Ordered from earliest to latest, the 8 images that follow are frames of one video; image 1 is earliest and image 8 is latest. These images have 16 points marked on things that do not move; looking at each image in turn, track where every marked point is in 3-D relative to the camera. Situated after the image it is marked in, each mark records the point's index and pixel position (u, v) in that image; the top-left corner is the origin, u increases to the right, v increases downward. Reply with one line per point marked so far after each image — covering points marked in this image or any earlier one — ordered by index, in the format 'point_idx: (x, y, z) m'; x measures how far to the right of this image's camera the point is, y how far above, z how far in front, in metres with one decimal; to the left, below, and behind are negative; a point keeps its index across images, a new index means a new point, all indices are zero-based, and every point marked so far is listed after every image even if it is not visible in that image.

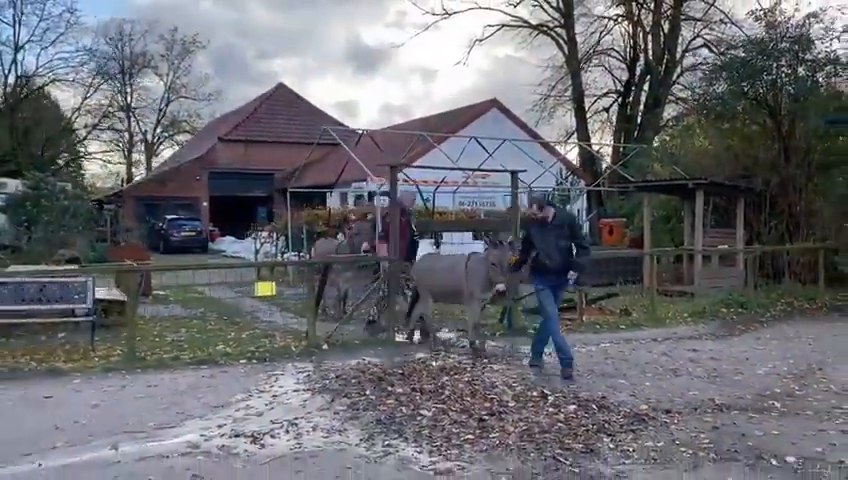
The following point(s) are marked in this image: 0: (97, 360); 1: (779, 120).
0: (-4.0, -1.5, +8.8) m
1: (+8.1, +2.7, +16.4) m
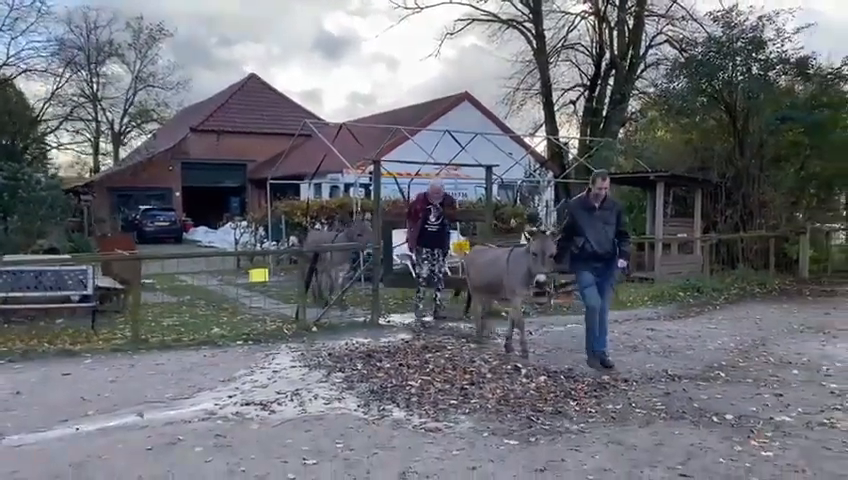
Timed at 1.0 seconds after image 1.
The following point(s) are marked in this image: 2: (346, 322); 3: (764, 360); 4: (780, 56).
0: (-4.2, -1.3, +9.4) m
1: (+7.5, +3.0, +17.4) m
2: (-1.2, -1.3, +11.4) m
3: (+4.1, -1.4, +8.6) m
4: (+8.6, +4.4, +17.3) m
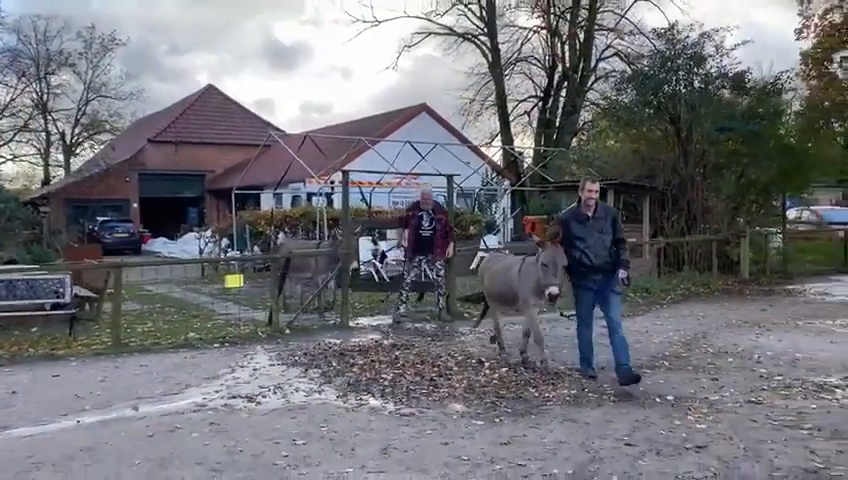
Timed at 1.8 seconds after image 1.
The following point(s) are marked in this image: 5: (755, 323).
0: (-4.6, -1.5, +9.8) m
1: (+6.6, +2.9, +18.5) m
2: (-1.8, -1.4, +12.0) m
3: (+3.7, -1.4, +9.5) m
4: (+7.6, +4.3, +18.5) m
5: (+5.4, -1.3, +11.9) m
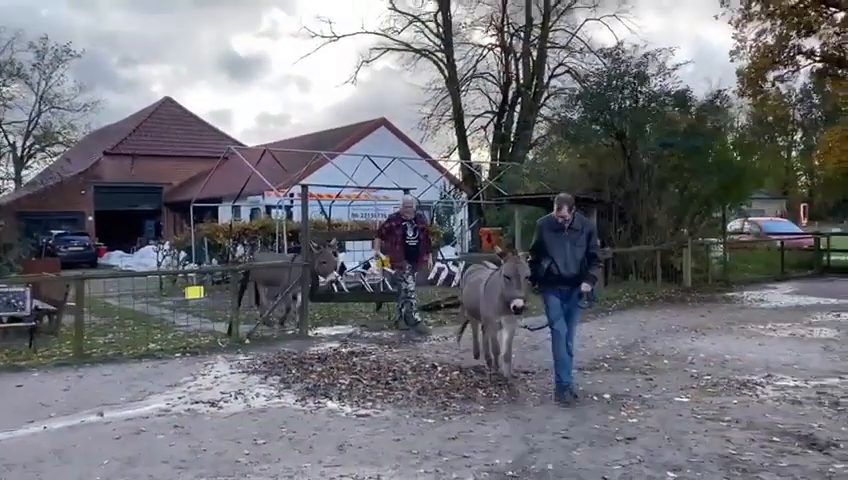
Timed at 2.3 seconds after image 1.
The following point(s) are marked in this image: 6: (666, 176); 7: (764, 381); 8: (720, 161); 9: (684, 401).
0: (-5.2, -1.6, +10.0) m
1: (+5.4, +2.6, +19.4) m
2: (-2.5, -1.6, +12.3) m
3: (+3.1, -1.6, +10.1) m
4: (+6.4, +4.0, +19.5) m
5: (+4.7, -1.5, +12.6) m
6: (+6.6, +1.7, +19.6) m
7: (+3.9, -1.6, +8.3) m
8: (+7.9, +2.1, +19.4) m
9: (+2.7, -1.7, +7.4) m
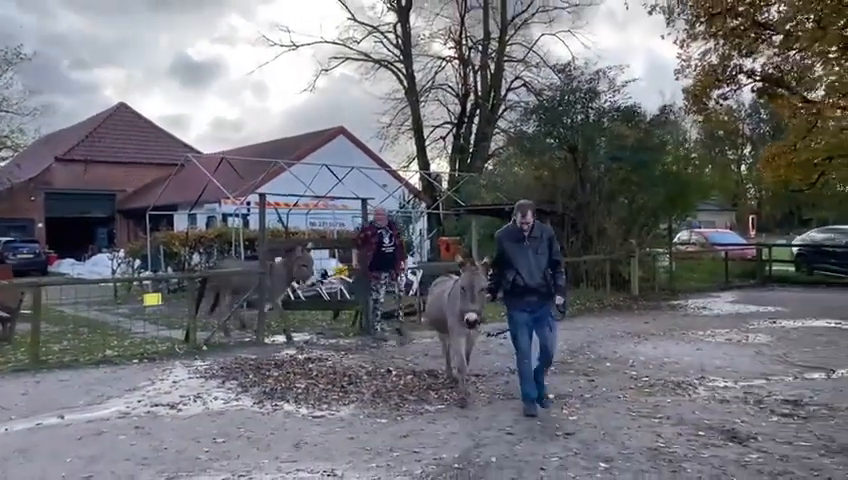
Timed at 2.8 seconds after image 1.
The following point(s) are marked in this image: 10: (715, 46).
0: (-5.8, -1.7, +10.0) m
1: (+4.2, +2.4, +20.1) m
2: (-3.3, -1.8, +12.5) m
3: (+2.4, -1.7, +10.6) m
4: (+5.3, +3.8, +20.2) m
5: (+3.9, -1.7, +13.2) m
6: (+5.4, +1.5, +20.3) m
7: (+3.4, -1.7, +8.9) m
8: (+6.8, +1.8, +20.2) m
9: (+2.2, -1.8, +7.9) m
10: (+7.8, +5.2, +19.3) m
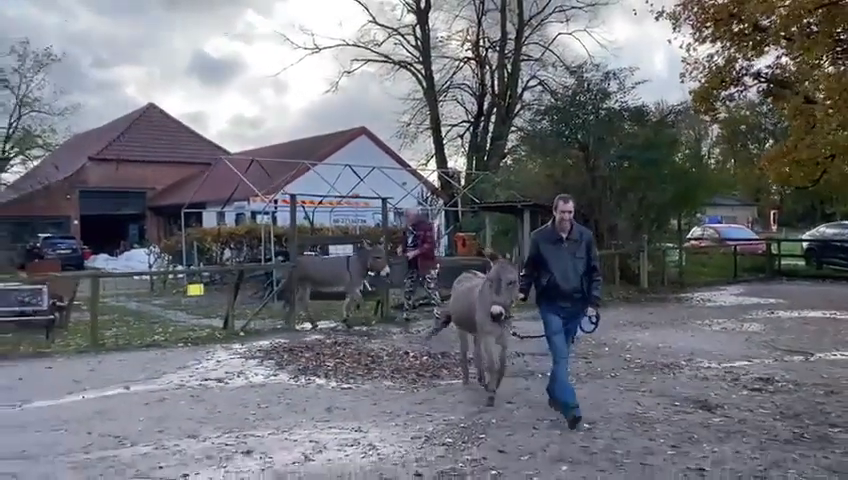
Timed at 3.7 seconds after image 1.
0: (-5.6, -1.7, +11.3) m
1: (+4.8, +2.5, +21.0) m
2: (-3.0, -1.7, +13.7) m
3: (+2.7, -1.7, +11.7) m
4: (+5.8, +3.9, +21.1) m
5: (+4.2, -1.6, +14.2) m
6: (+5.9, +1.6, +21.2) m
7: (+3.6, -1.7, +9.9) m
8: (+7.3, +2.0, +21.1) m
9: (+2.3, -1.7, +9.0) m
10: (+8.3, +5.3, +20.1) m
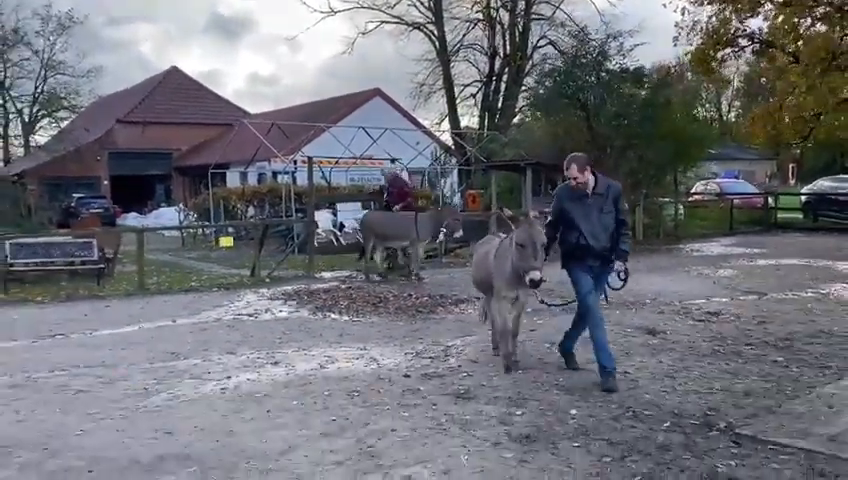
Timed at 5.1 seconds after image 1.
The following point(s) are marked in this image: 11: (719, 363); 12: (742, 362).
0: (-5.6, -0.9, +13.0) m
1: (+5.0, +3.9, +22.2) m
2: (-2.9, -0.8, +15.4) m
3: (+2.7, -0.8, +13.2) m
4: (+6.1, +5.3, +22.2) m
5: (+4.3, -0.6, +15.7) m
6: (+6.2, +3.0, +22.5) m
7: (+3.6, -1.0, +11.4) m
8: (+7.6, +3.4, +22.3) m
9: (+2.3, -1.1, +10.5) m
10: (+8.5, +6.7, +21.1) m
11: (+3.0, -1.2, +7.2) m
12: (+3.2, -1.2, +7.3) m
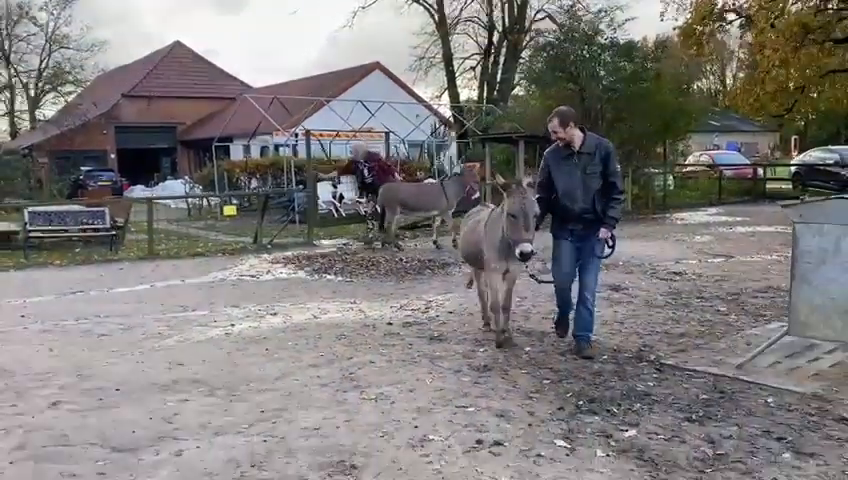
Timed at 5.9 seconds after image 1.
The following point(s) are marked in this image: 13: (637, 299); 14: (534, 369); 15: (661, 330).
0: (-5.7, -0.3, +14.0) m
1: (+4.9, +4.8, +22.9) m
2: (-3.0, -0.1, +16.3) m
3: (+2.5, -0.2, +14.1) m
4: (+5.9, +6.3, +22.9) m
5: (+4.2, +0.1, +16.6) m
6: (+6.1, +4.0, +23.2) m
7: (+3.4, -0.4, +12.3) m
8: (+7.4, +4.3, +22.9) m
9: (+2.1, -0.5, +11.4) m
10: (+8.4, +7.6, +21.6) m
11: (+2.8, -0.8, +8.1) m
12: (+3.0, -0.8, +8.2) m
13: (+2.7, -0.7, +9.1) m
14: (+0.9, -1.1, +6.0) m
15: (+2.4, -0.9, +7.2) m
